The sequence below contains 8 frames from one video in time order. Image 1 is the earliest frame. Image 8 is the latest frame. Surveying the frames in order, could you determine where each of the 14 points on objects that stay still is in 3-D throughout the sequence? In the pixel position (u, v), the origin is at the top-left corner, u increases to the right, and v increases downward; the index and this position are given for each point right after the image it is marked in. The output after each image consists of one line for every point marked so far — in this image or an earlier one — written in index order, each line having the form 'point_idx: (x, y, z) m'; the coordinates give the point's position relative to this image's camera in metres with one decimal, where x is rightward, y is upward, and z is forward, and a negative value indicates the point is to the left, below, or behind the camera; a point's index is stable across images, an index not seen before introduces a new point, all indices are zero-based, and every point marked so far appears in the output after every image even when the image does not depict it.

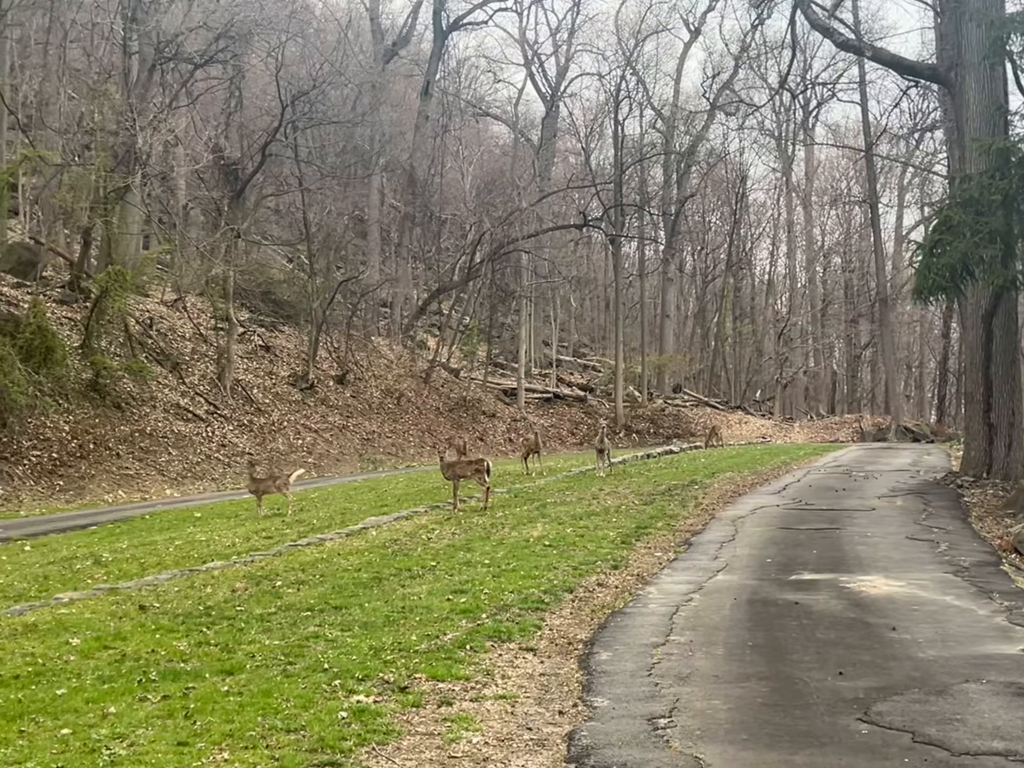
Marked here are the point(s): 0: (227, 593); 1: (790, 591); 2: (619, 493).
0: (-2.0, -1.5, +9.9) m
1: (+1.9, -1.4, +9.6) m
2: (+1.5, -1.5, +19.4) m
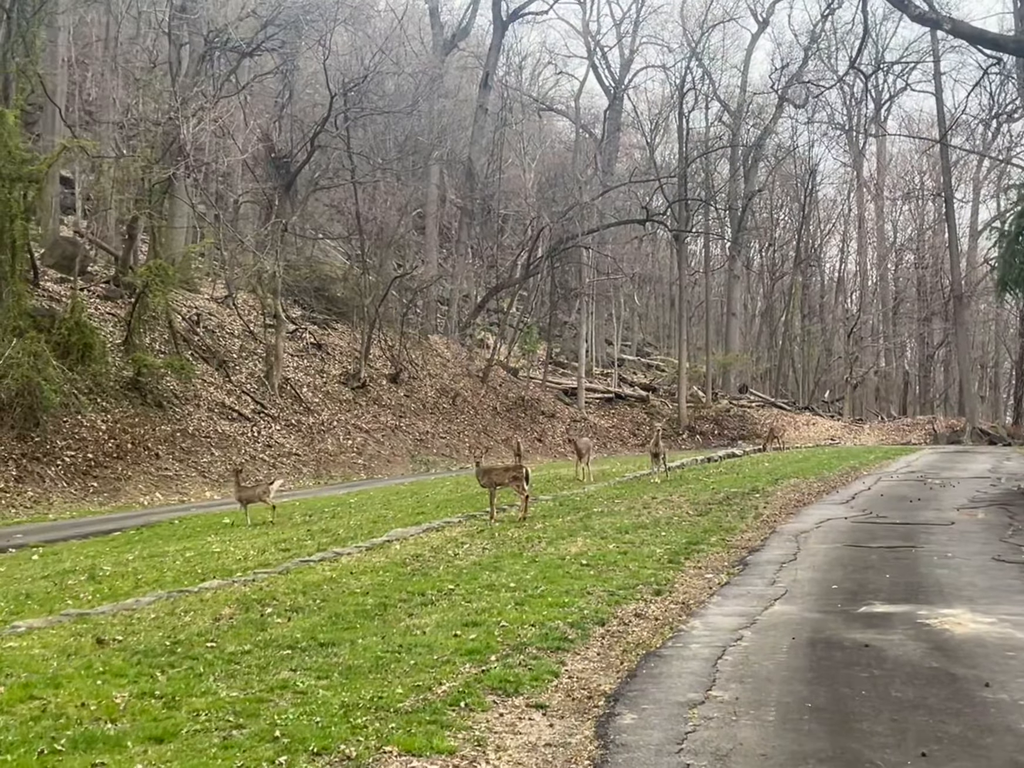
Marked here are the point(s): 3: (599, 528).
0: (-1.9, -1.5, +8.6) m
1: (+2.0, -1.5, +8.2) m
2: (+2.1, -1.5, +17.9) m
3: (+0.9, -1.5, +14.3) m
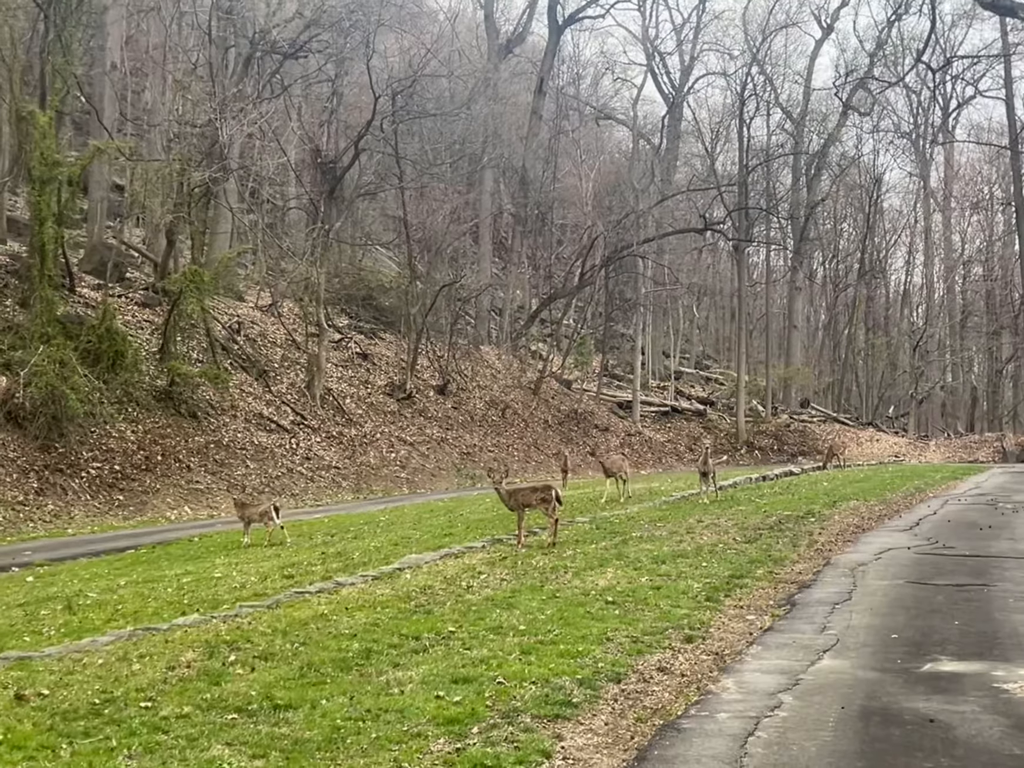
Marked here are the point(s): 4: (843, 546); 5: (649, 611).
0: (-1.9, -1.5, +7.5) m
1: (+2.0, -1.5, +6.8) m
2: (+2.5, -1.7, +16.6) m
3: (+1.1, -1.6, +13.0) m
4: (+3.6, -1.8, +15.2) m
5: (+1.0, -1.6, +9.9) m
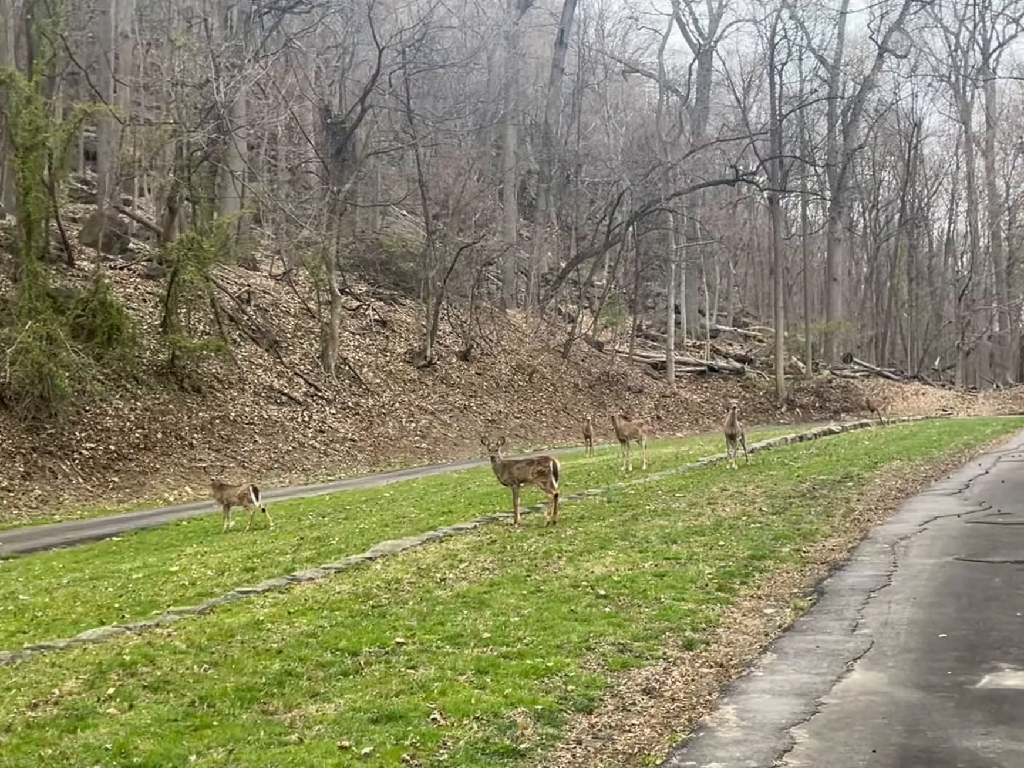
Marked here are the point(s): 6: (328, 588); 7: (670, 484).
0: (-2.1, -1.4, +6.0) m
1: (+1.7, -1.3, +5.2) m
2: (+2.5, -1.2, +14.9) m
3: (+1.1, -1.3, +11.4) m
4: (+3.6, -1.3, +13.5) m
5: (+0.8, -1.3, +8.3) m
6: (-1.3, -1.4, +9.5) m
7: (+1.9, -1.2, +16.5) m
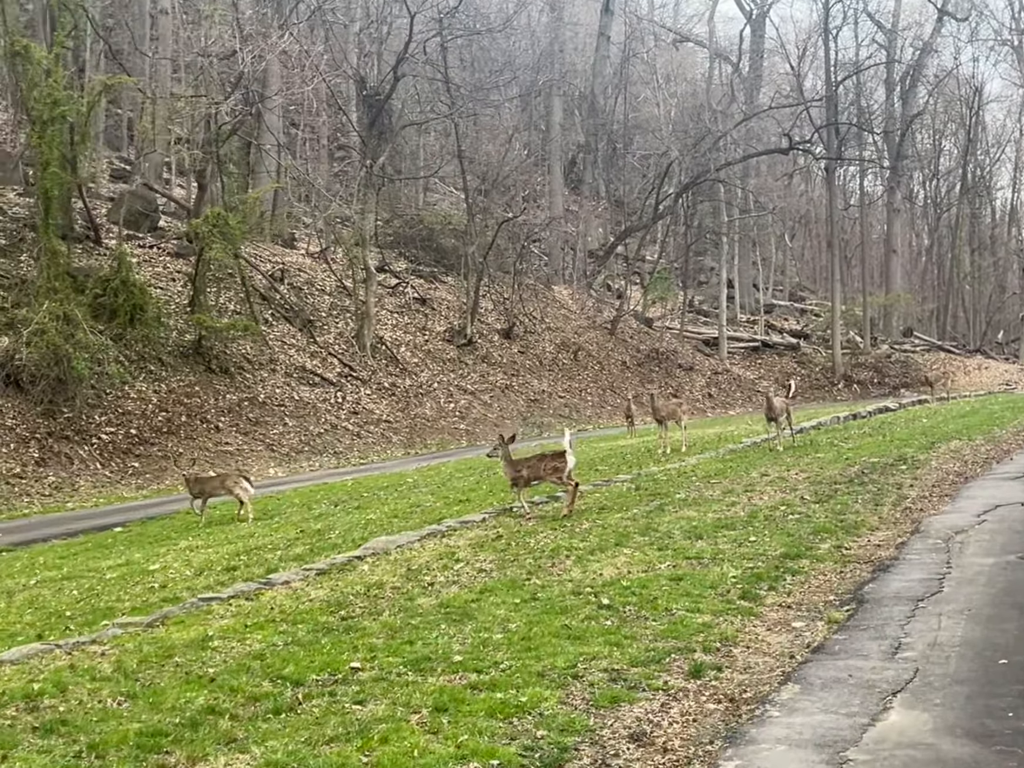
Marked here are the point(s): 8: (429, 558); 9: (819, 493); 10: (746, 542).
0: (-2.3, -1.4, +4.9) m
1: (+1.5, -1.2, +4.0) m
2: (+2.7, -1.0, +13.7) m
3: (+1.1, -1.1, +10.3) m
4: (+3.8, -1.0, +12.2) m
5: (+0.7, -1.2, +7.1) m
6: (-1.3, -1.3, +8.4) m
7: (+2.1, -1.0, +15.3) m
8: (-0.6, -1.2, +9.6) m
9: (+2.8, -1.0, +12.8) m
10: (+1.6, -1.1, +9.7) m
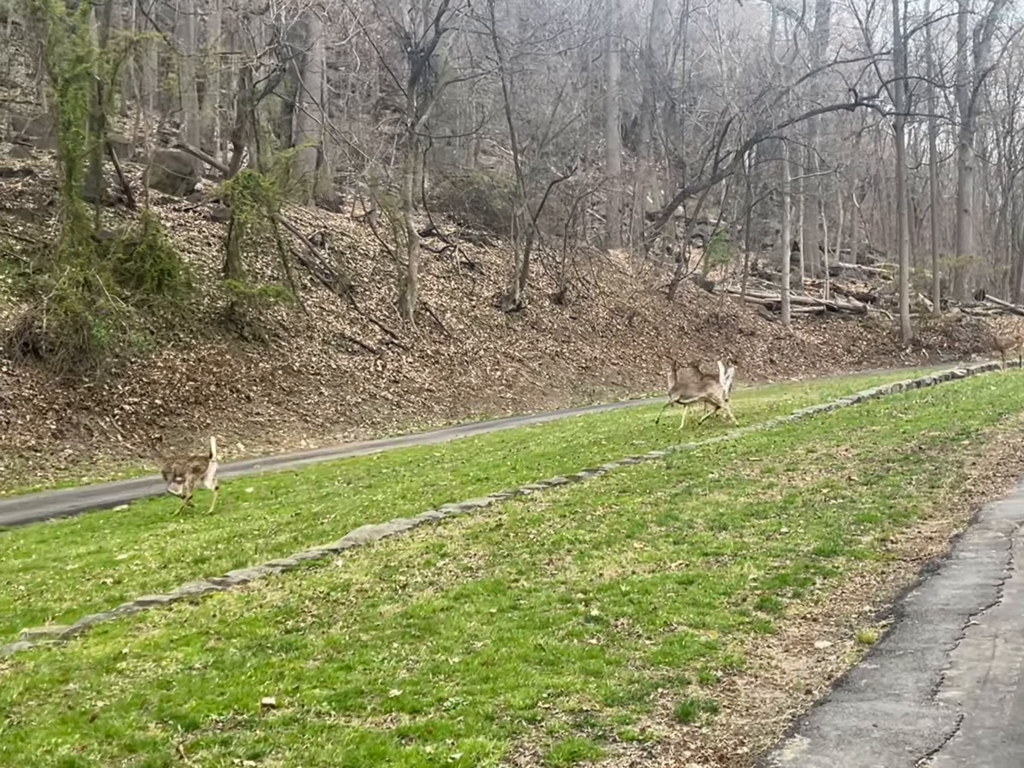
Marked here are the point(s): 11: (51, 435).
0: (-2.6, -1.3, +3.9) m
1: (+1.3, -1.2, +2.8) m
2: (+2.9, -0.7, +12.4) m
3: (+1.1, -0.9, +9.1) m
4: (+3.9, -0.8, +10.9) m
5: (+0.6, -1.1, +6.0) m
6: (-1.4, -1.1, +7.4) m
7: (+2.4, -0.6, +14.1) m
8: (-0.6, -1.0, +8.5) m
9: (+3.0, -0.7, +11.5) m
10: (+1.6, -0.9, +8.5) m
11: (-6.7, -0.7, +20.0) m
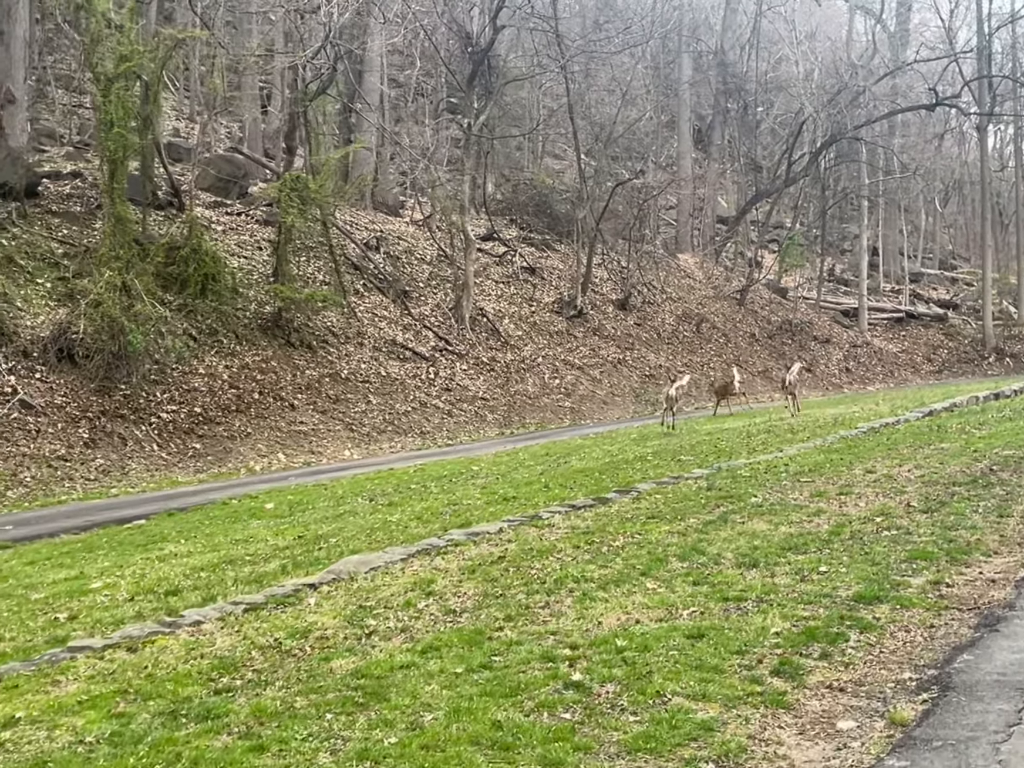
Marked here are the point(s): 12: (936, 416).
0: (-2.8, -1.3, +3.1) m
1: (+0.9, -1.2, +1.7) m
2: (+3.1, -0.8, +11.2) m
3: (+1.2, -1.0, +8.0) m
4: (+4.0, -0.9, +9.7) m
5: (+0.4, -1.2, +4.9) m
6: (-1.4, -1.2, +6.4) m
7: (+2.7, -0.7, +12.9) m
8: (-0.6, -1.1, +7.5) m
9: (+3.1, -0.8, +10.3) m
10: (+1.6, -1.0, +7.4) m
11: (-6.0, -0.8, +19.4) m
12: (+6.0, -0.4, +19.4) m
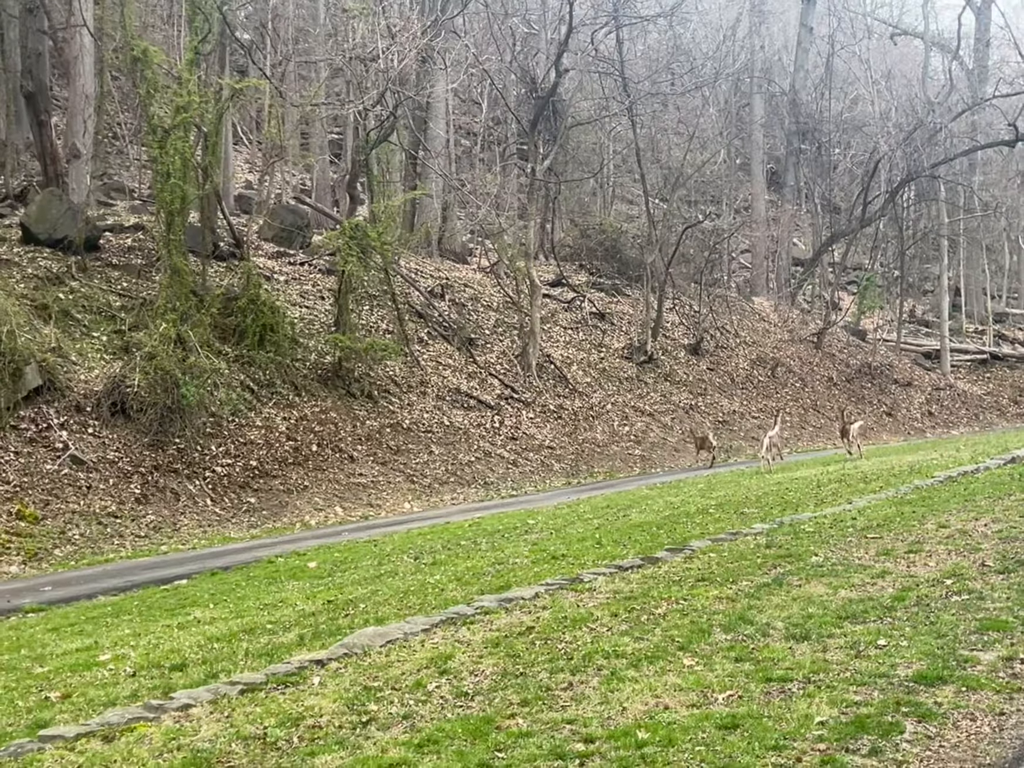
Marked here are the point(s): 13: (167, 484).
0: (-2.9, -1.5, +2.6) m
1: (+0.7, -1.3, +1.0) m
2: (+3.4, -1.2, +10.4) m
3: (+1.3, -1.3, +7.3) m
4: (+4.2, -1.2, +8.8) m
5: (+0.4, -1.4, +4.3) m
6: (-1.4, -1.5, +5.9) m
7: (+3.1, -1.2, +12.1) m
8: (-0.5, -1.4, +6.9) m
9: (+3.4, -1.2, +9.5) m
10: (+1.7, -1.3, +6.6) m
11: (-5.2, -1.6, +19.1) m
12: (+6.8, -1.0, +18.4) m
13: (-4.9, -1.4, +19.8) m
